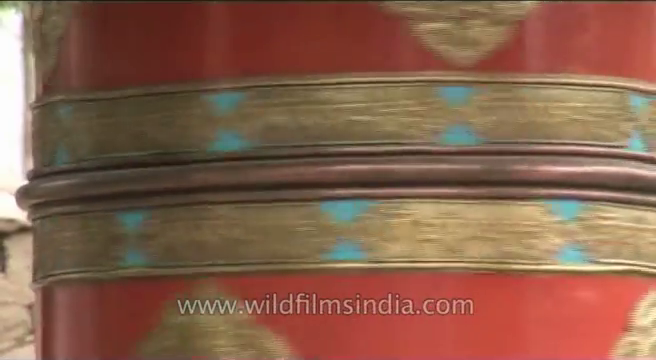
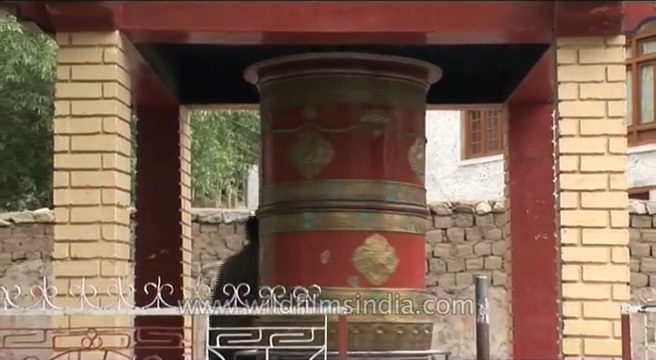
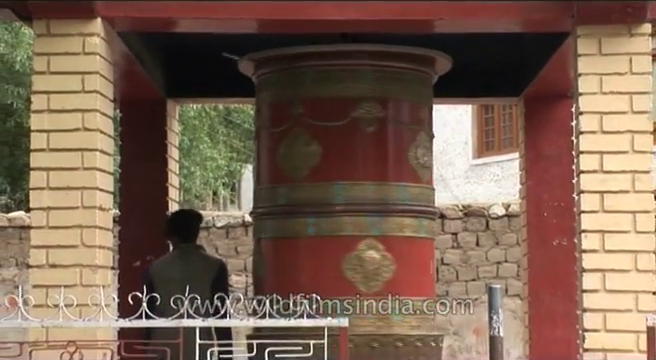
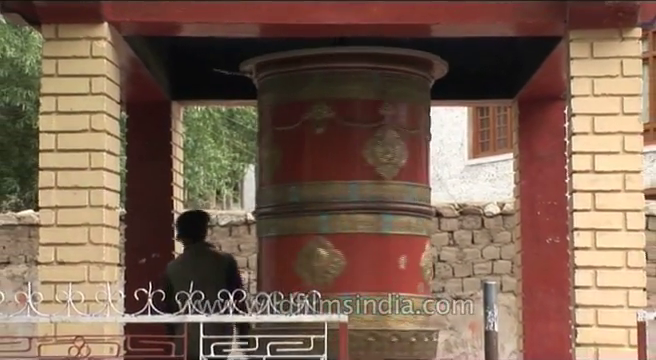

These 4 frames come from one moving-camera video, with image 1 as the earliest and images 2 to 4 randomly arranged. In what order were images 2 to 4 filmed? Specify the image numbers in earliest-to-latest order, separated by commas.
3, 4, 2
